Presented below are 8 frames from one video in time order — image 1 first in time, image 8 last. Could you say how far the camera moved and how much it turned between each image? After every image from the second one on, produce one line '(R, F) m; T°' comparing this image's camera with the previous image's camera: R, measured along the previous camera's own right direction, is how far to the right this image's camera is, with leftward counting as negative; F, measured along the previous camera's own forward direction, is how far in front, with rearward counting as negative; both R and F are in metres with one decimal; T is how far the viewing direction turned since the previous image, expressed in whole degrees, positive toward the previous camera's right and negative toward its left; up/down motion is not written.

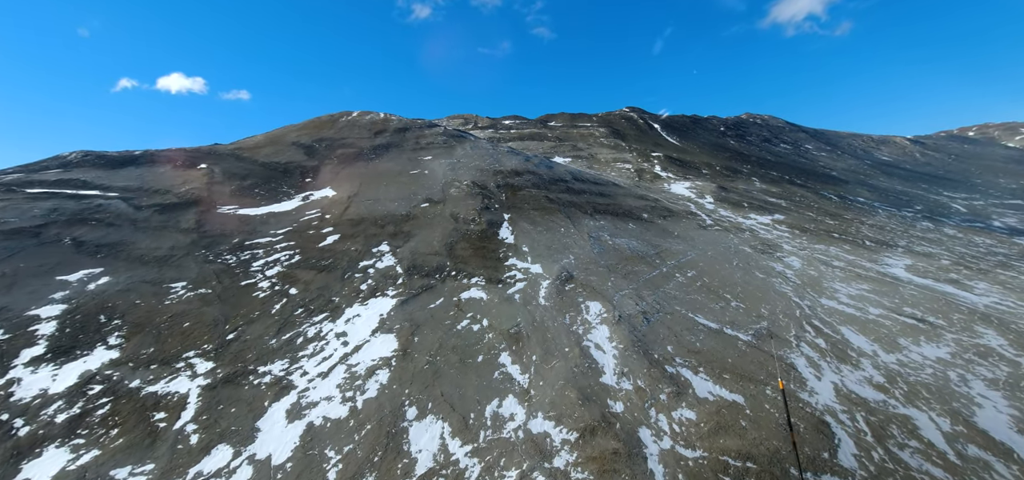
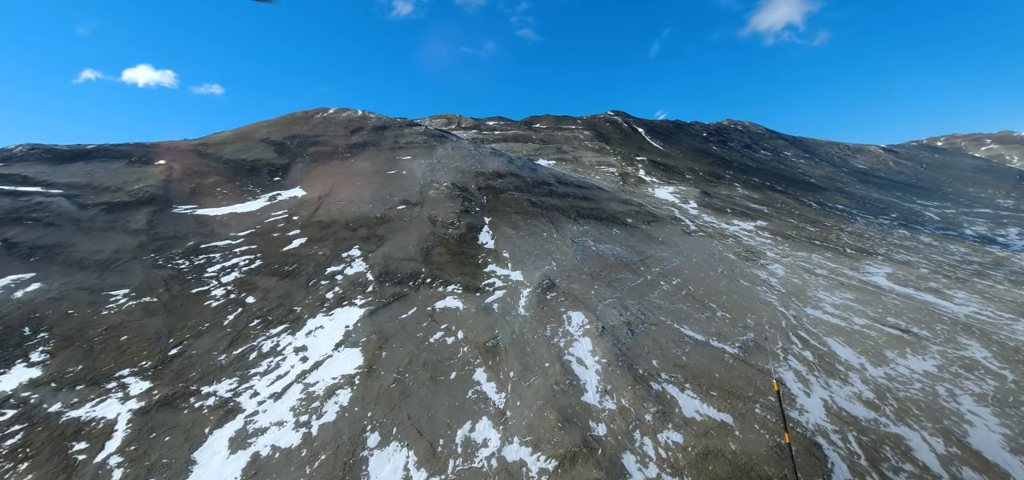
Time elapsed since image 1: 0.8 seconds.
(+0.4, +1.2) m; +2°
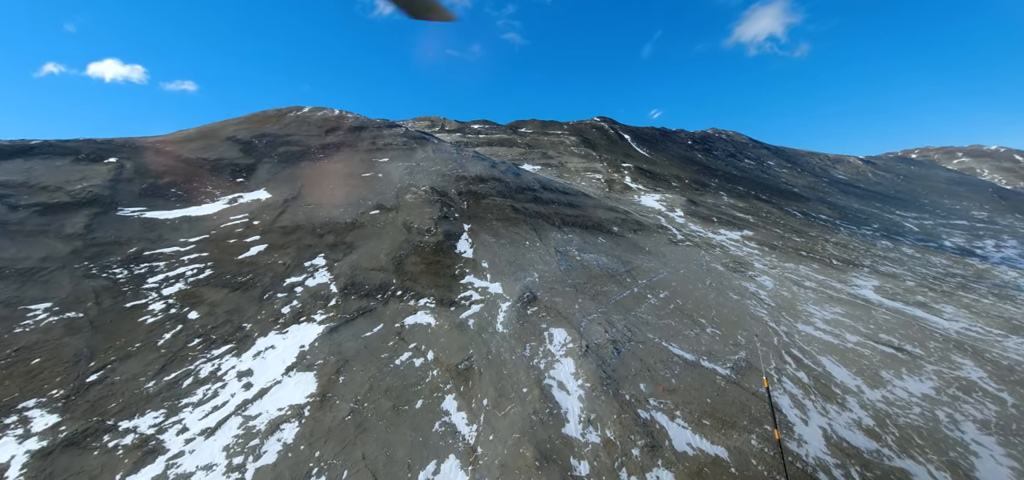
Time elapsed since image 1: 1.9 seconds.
(+0.5, +1.4) m; +2°
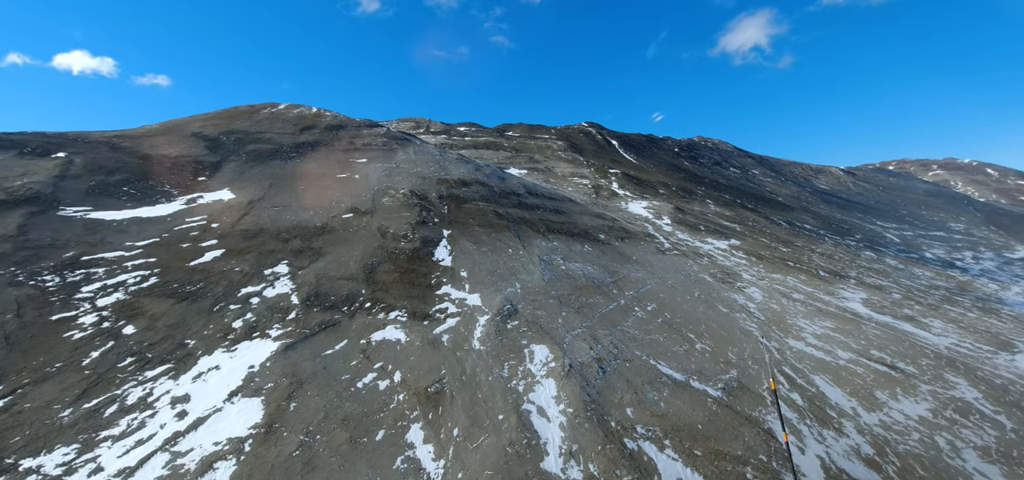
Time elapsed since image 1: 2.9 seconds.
(+0.4, +1.3) m; +2°
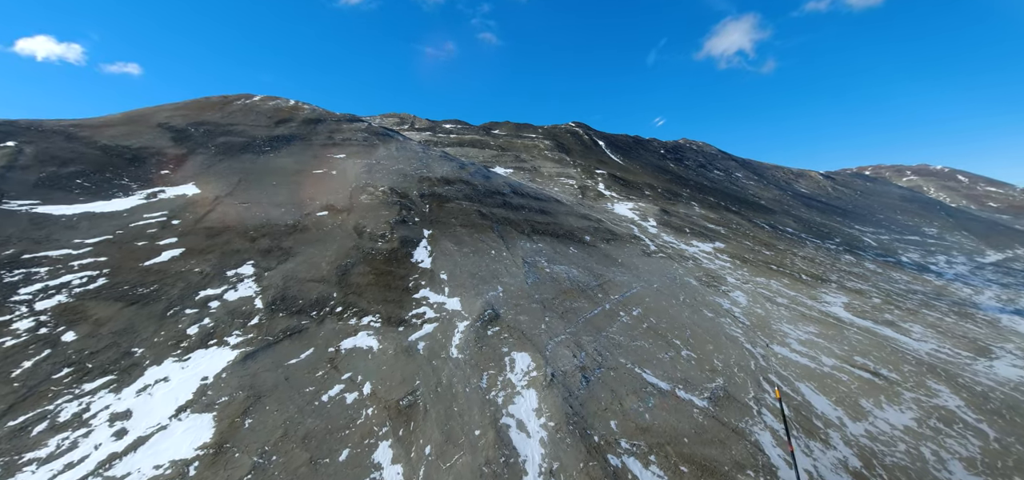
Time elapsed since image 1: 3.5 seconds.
(+0.3, +0.8) m; +2°
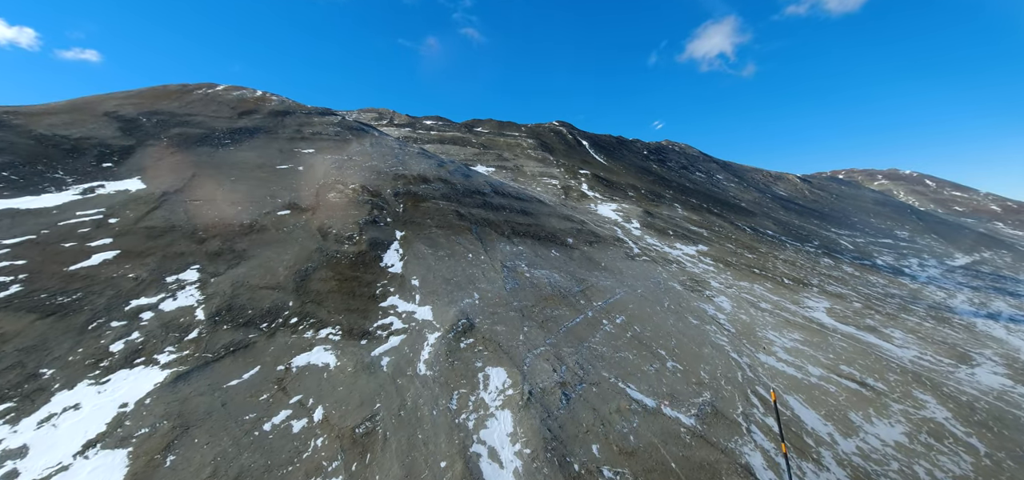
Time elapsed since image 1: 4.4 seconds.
(+0.4, +1.3) m; +3°
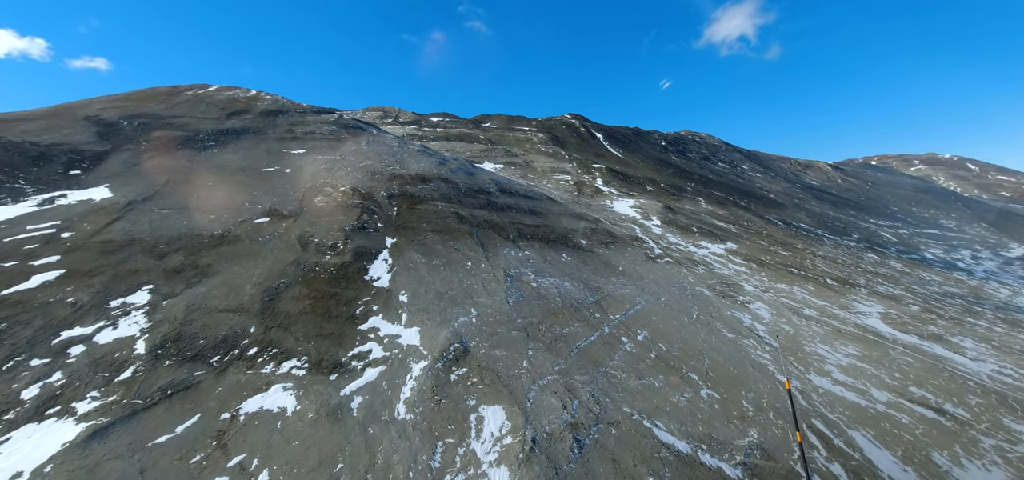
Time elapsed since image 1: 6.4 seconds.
(+0.5, +2.7) m; -2°
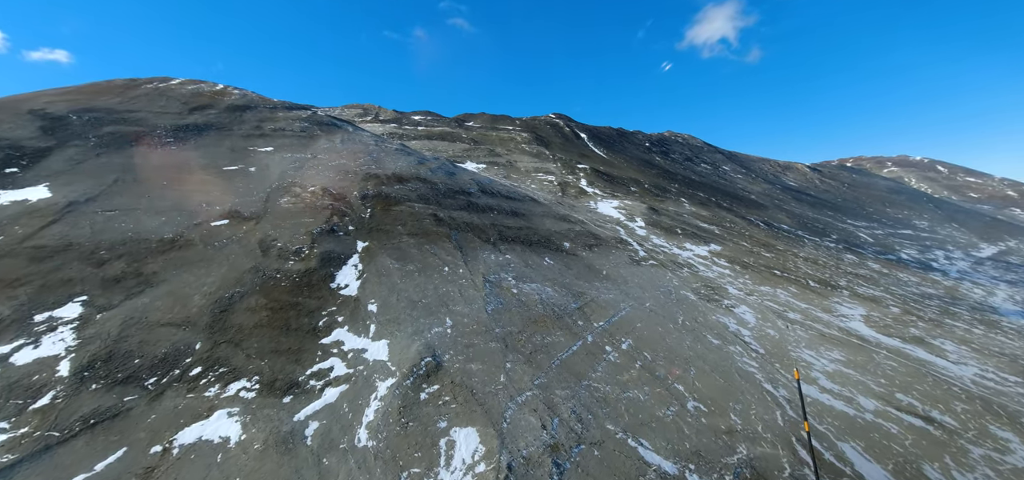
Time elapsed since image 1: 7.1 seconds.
(+0.4, +0.9) m; +2°
